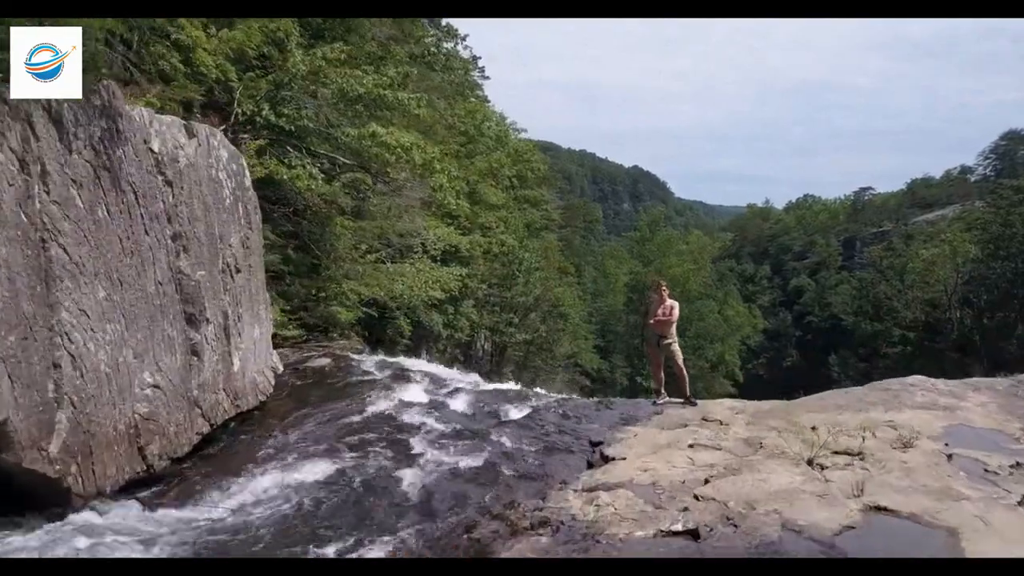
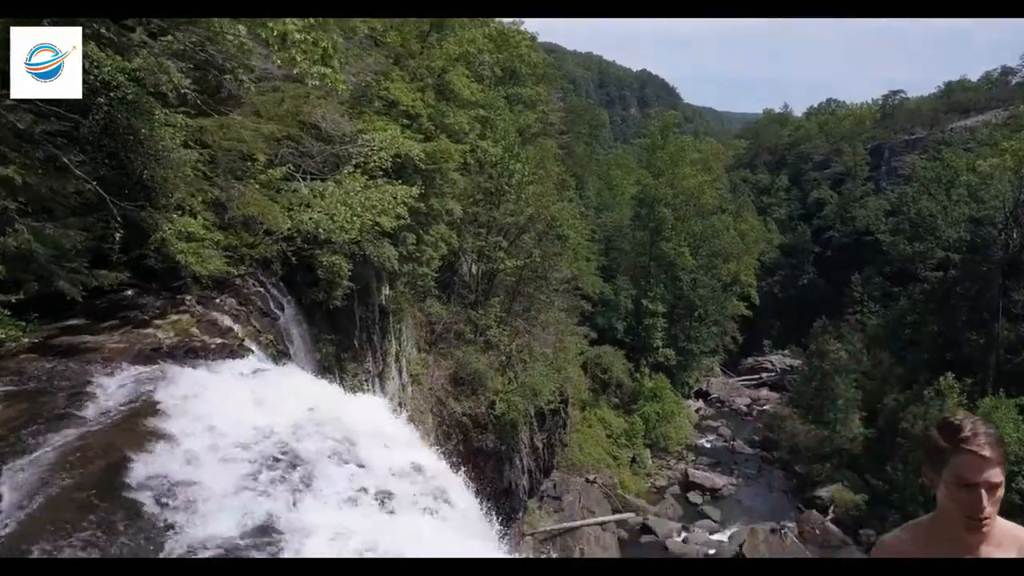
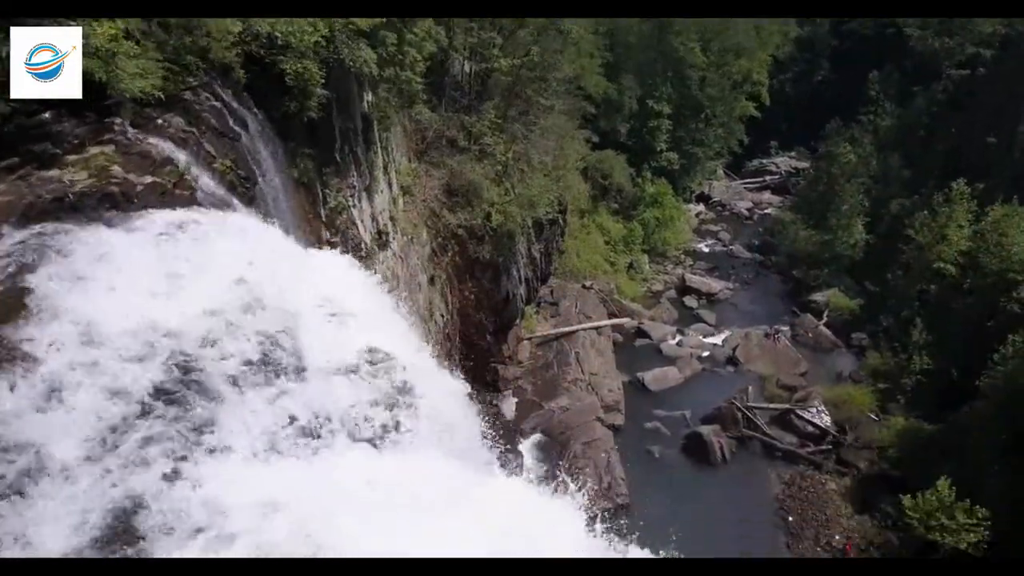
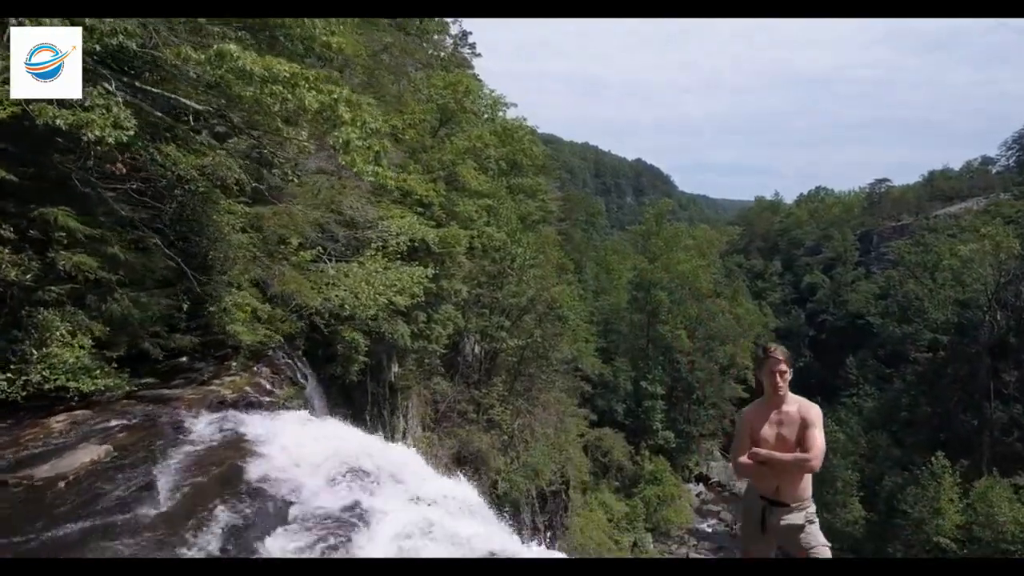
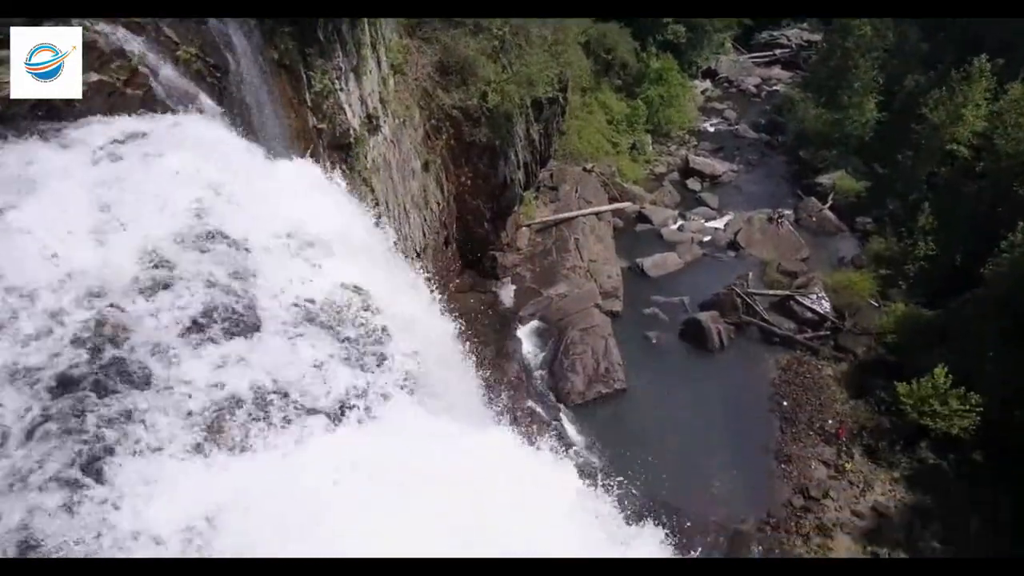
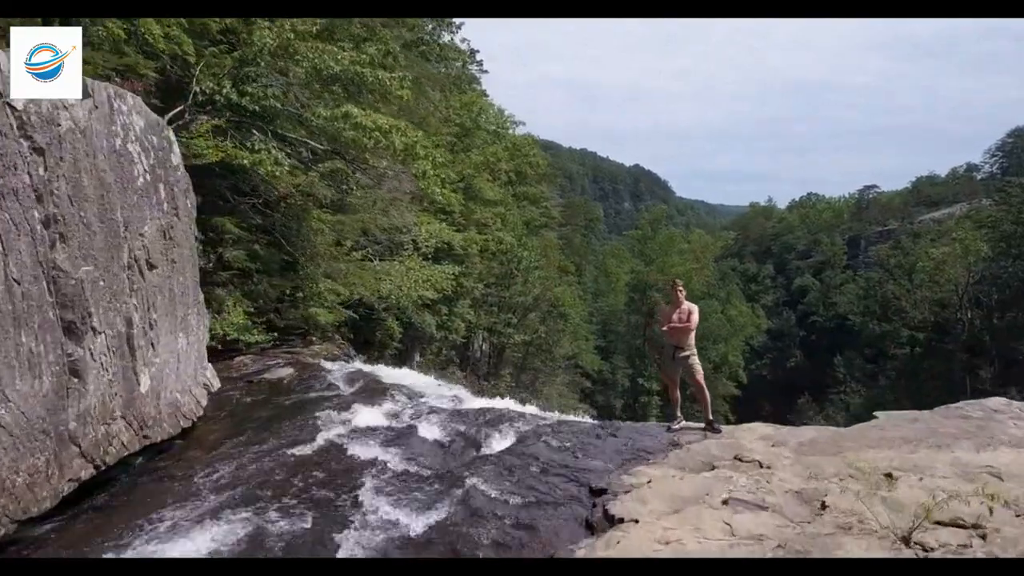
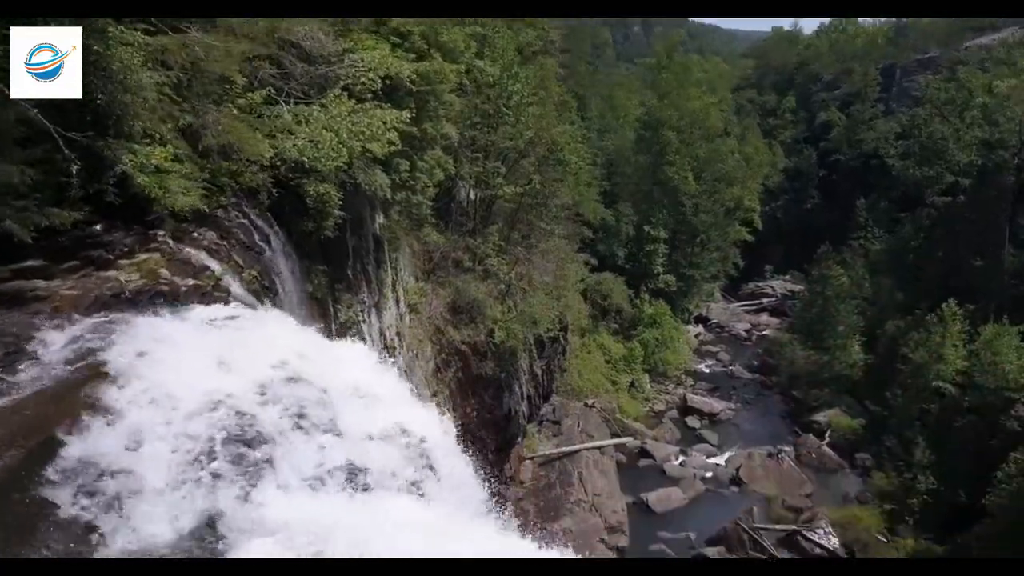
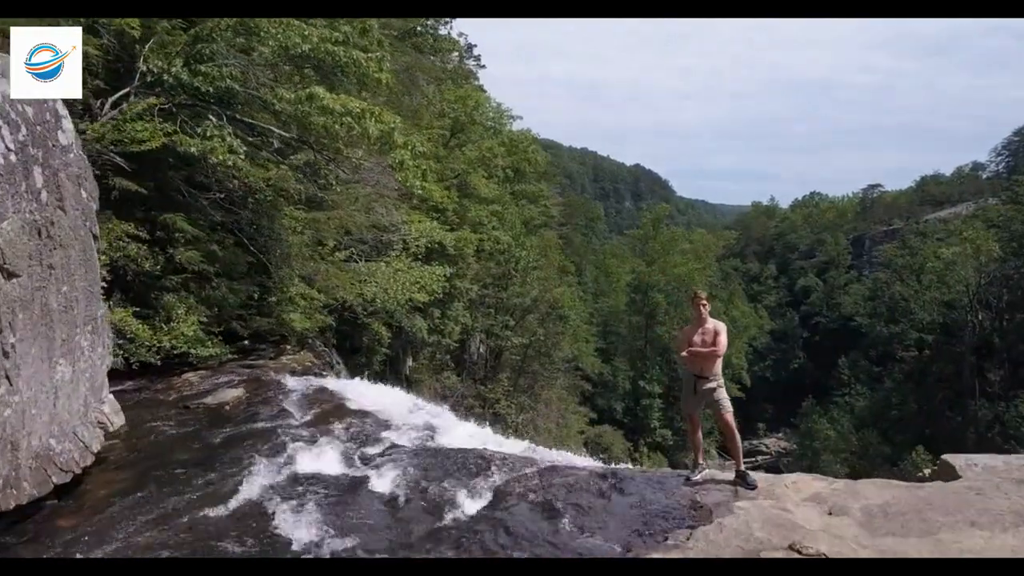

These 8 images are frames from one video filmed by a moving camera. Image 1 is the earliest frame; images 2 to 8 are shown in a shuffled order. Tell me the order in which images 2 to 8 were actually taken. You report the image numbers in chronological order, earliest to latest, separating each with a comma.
6, 8, 4, 2, 7, 3, 5
